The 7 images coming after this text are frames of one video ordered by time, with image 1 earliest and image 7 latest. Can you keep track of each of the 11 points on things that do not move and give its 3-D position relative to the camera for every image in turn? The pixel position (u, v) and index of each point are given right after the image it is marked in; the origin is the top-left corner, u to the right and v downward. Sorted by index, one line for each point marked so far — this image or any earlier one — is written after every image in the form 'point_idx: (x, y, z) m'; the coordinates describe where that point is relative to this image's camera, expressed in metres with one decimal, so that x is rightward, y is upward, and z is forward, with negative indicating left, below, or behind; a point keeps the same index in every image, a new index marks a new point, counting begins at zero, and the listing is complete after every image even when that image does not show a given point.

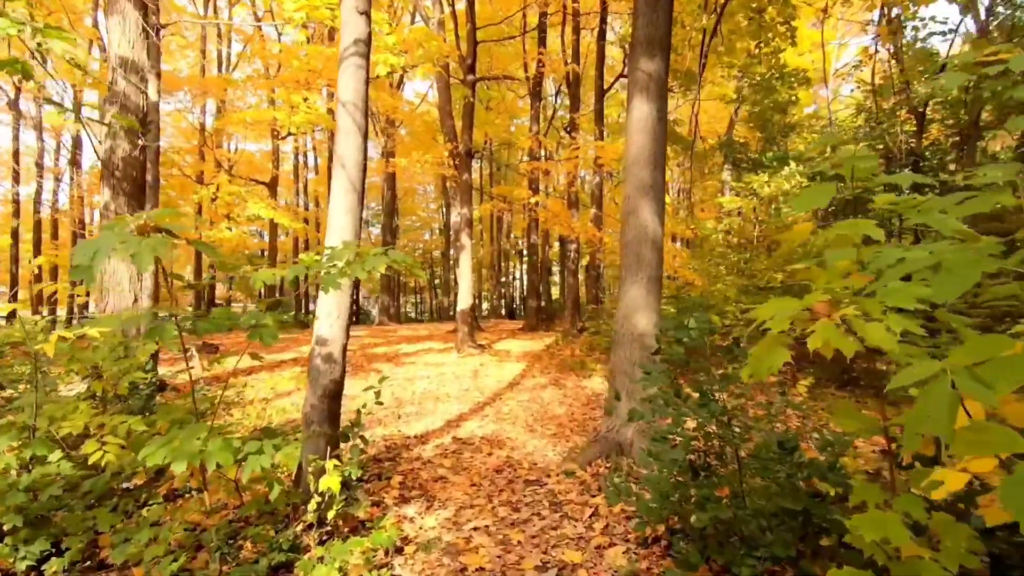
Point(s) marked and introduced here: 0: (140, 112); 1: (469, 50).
0: (-5.1, +2.4, +7.3) m
1: (-1.1, +6.3, +13.9) m
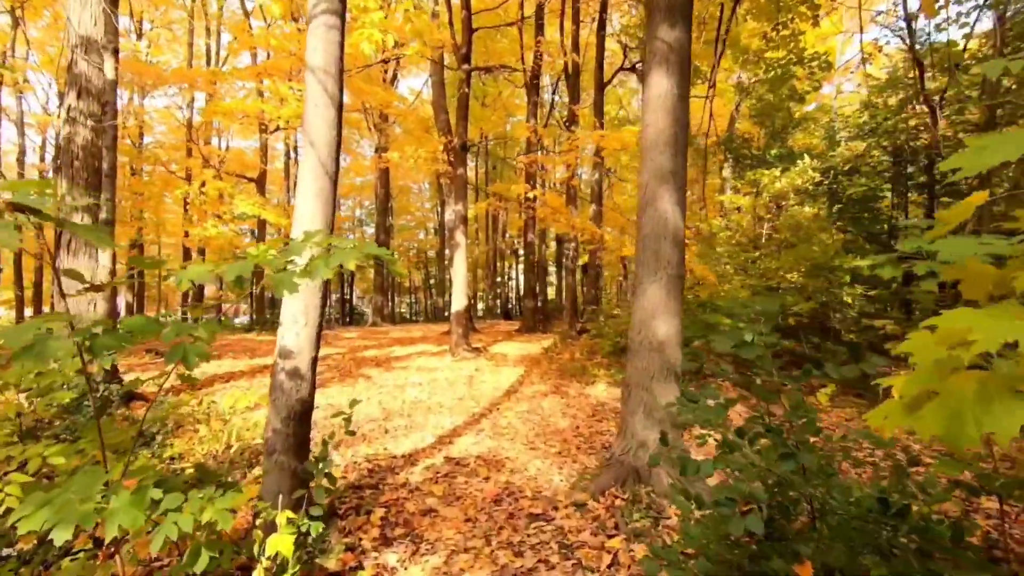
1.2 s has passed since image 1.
0: (-5.1, +2.4, +6.6) m
1: (-1.2, +6.3, +13.3) m
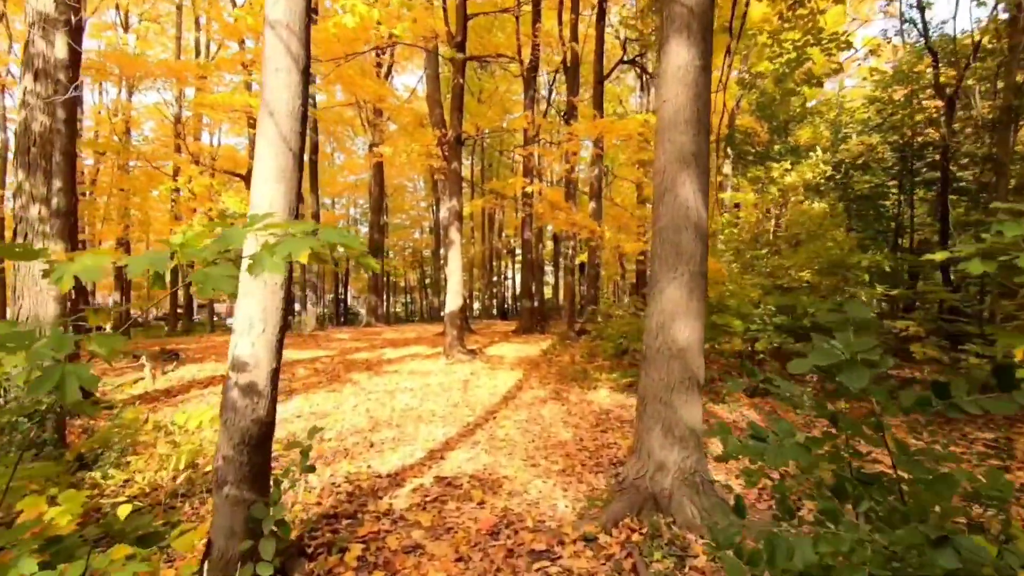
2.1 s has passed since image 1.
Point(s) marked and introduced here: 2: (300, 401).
0: (-5.2, +2.4, +6.1) m
1: (-1.3, +6.3, +12.8) m
2: (-3.1, -1.7, +7.7) m
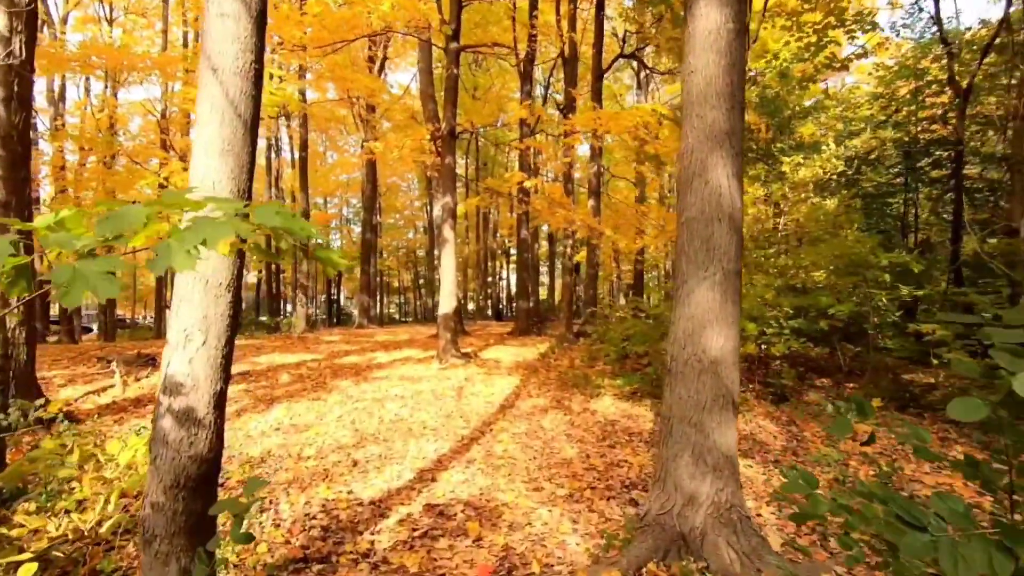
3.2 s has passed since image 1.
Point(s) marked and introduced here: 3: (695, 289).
0: (-5.2, +2.4, +5.5) m
1: (-1.4, +6.3, +12.2) m
2: (-3.1, -1.7, +7.1) m
3: (+1.0, 0.0, +3.0) m
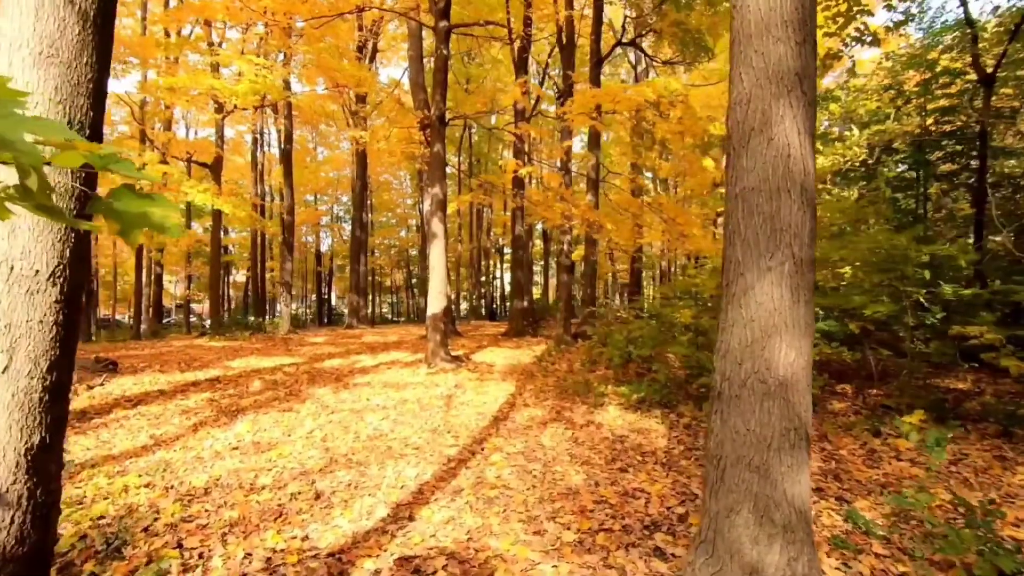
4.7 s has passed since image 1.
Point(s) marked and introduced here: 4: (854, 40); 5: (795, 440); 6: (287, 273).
0: (-5.2, +2.4, +4.6) m
1: (-1.5, +6.3, +11.4) m
2: (-3.2, -1.6, +6.3) m
3: (+1.0, 0.0, +2.2) m
4: (+5.1, +3.7, +7.9) m
5: (+1.2, -0.6, +2.2) m
6: (-8.0, +0.5, +18.7) m
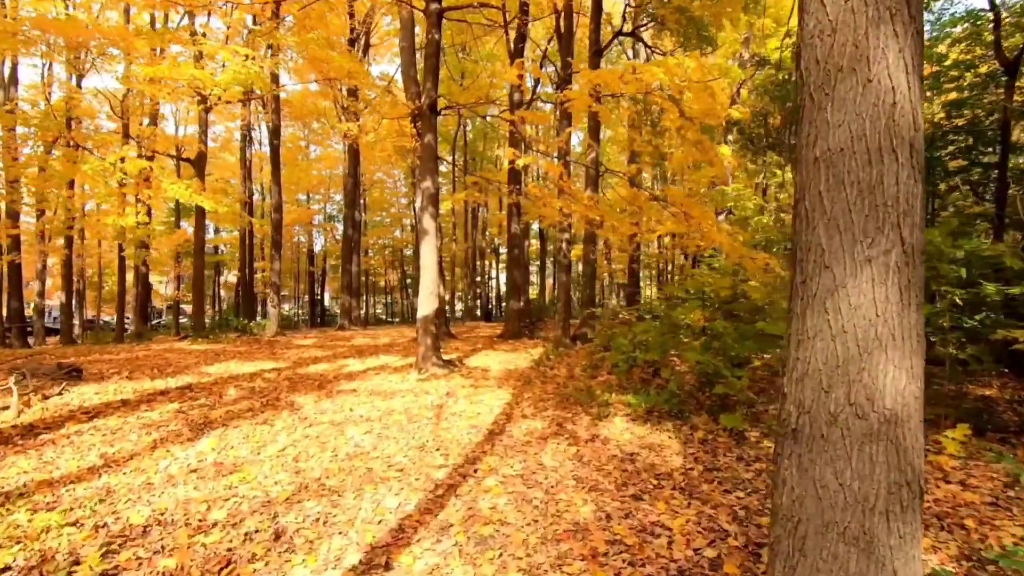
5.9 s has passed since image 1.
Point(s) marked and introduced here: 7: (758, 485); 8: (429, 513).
0: (-5.2, +2.4, +4.0) m
1: (-1.6, +6.3, +10.8) m
2: (-3.2, -1.6, +5.6) m
3: (+1.0, 0.0, +1.6) m
4: (+5.1, +3.7, +7.3) m
5: (+1.2, -0.6, +1.5) m
6: (-8.1, +0.5, +18.0) m
7: (+2.0, -1.6, +4.3) m
8: (-0.6, -1.6, +3.7) m
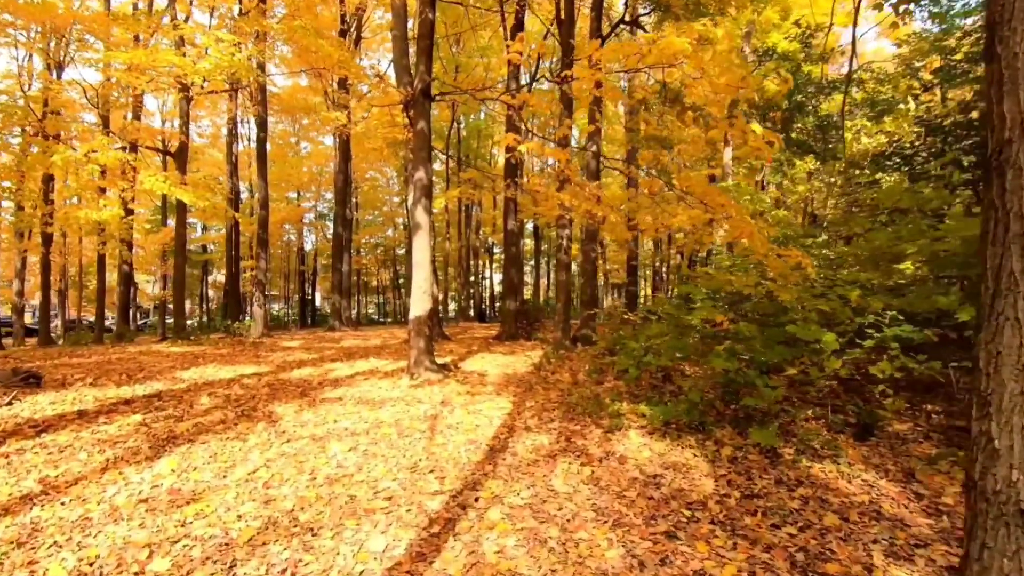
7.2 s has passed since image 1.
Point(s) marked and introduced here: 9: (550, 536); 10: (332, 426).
0: (-5.2, +2.5, +3.2) m
1: (-1.6, +6.3, +10.1) m
2: (-3.2, -1.6, +4.9) m
3: (+1.1, 0.0, +1.0) m
4: (+5.1, +3.7, +6.7) m
5: (+1.3, -0.6, +0.9) m
6: (-8.3, +0.6, +17.3) m
7: (+2.1, -1.6, +3.7) m
8: (-0.5, -1.6, +3.0) m
9: (+0.2, -1.6, +3.3) m
10: (-2.1, -1.6, +6.0) m
